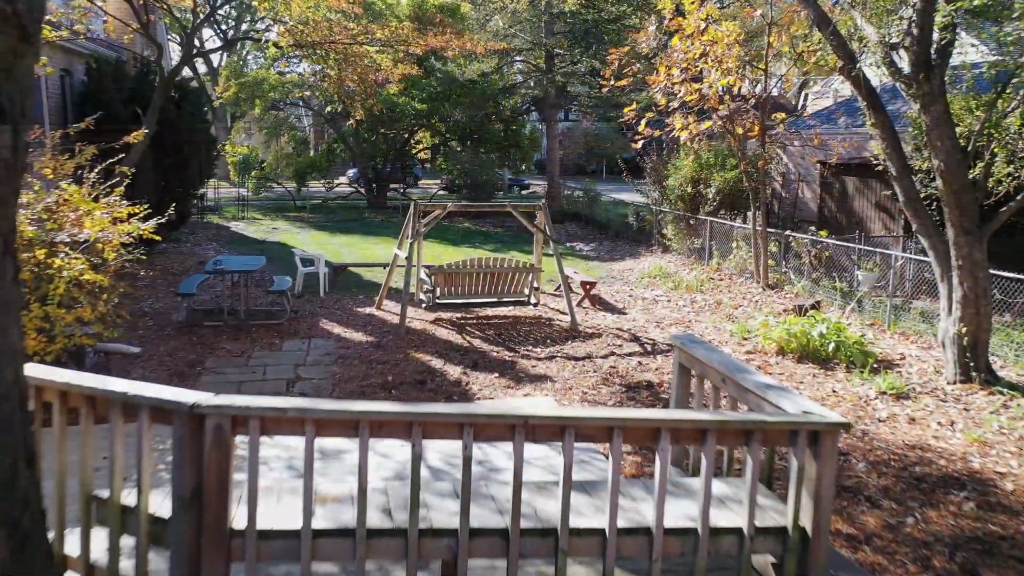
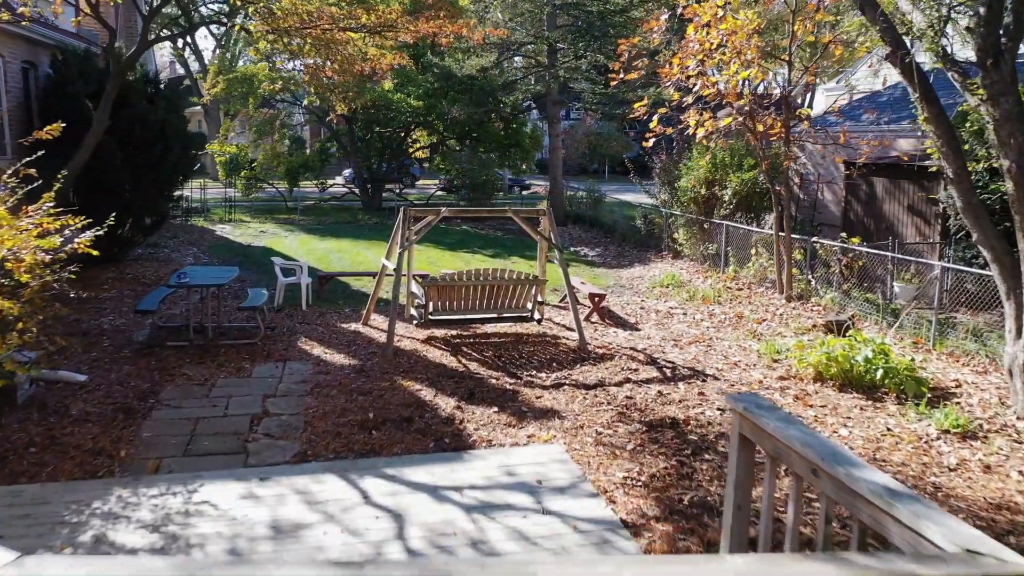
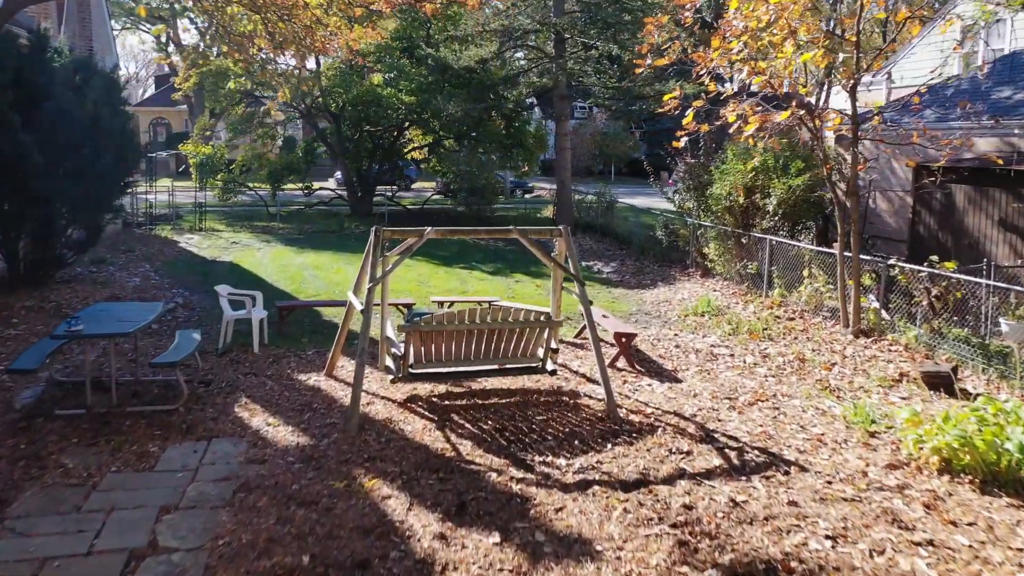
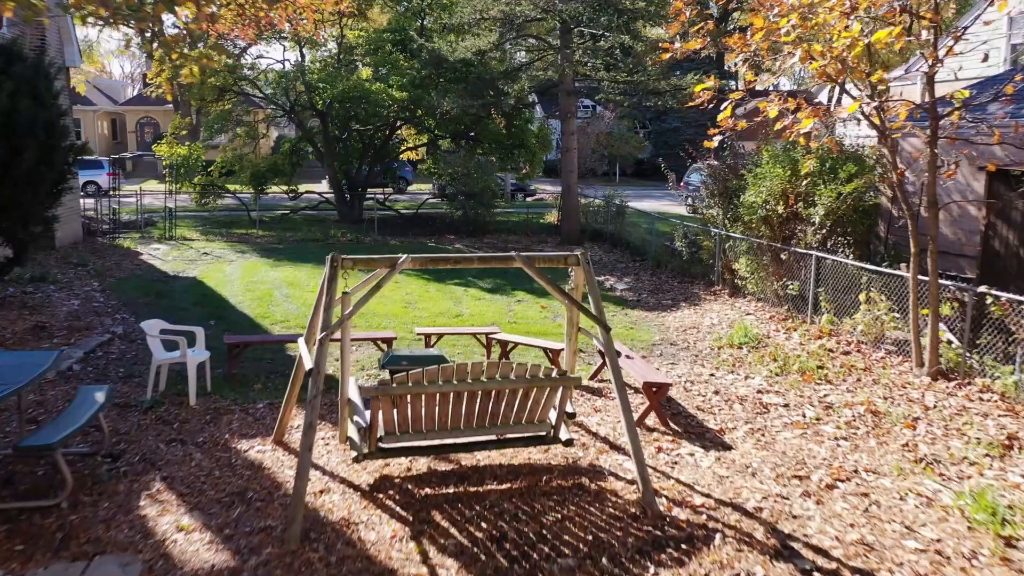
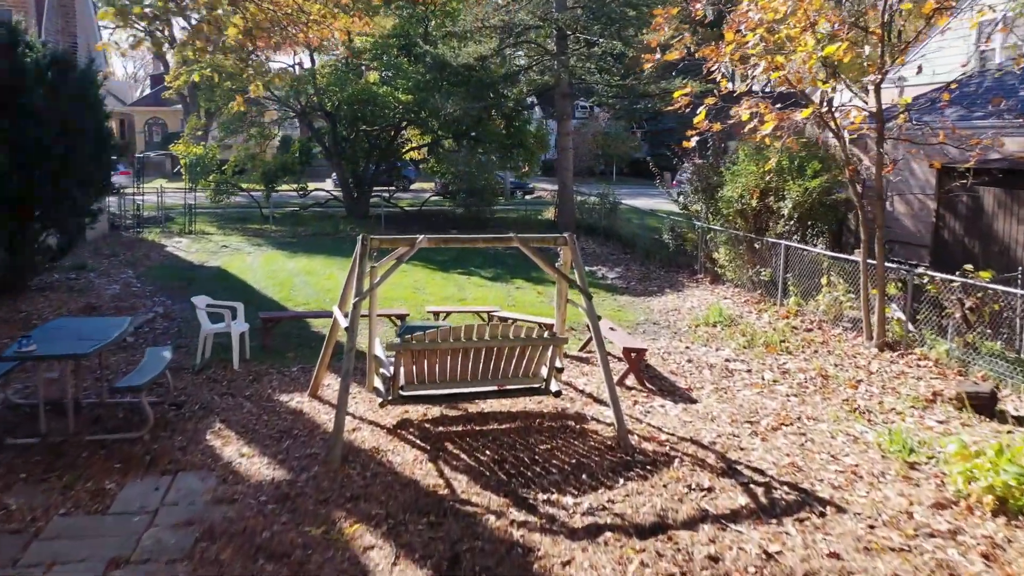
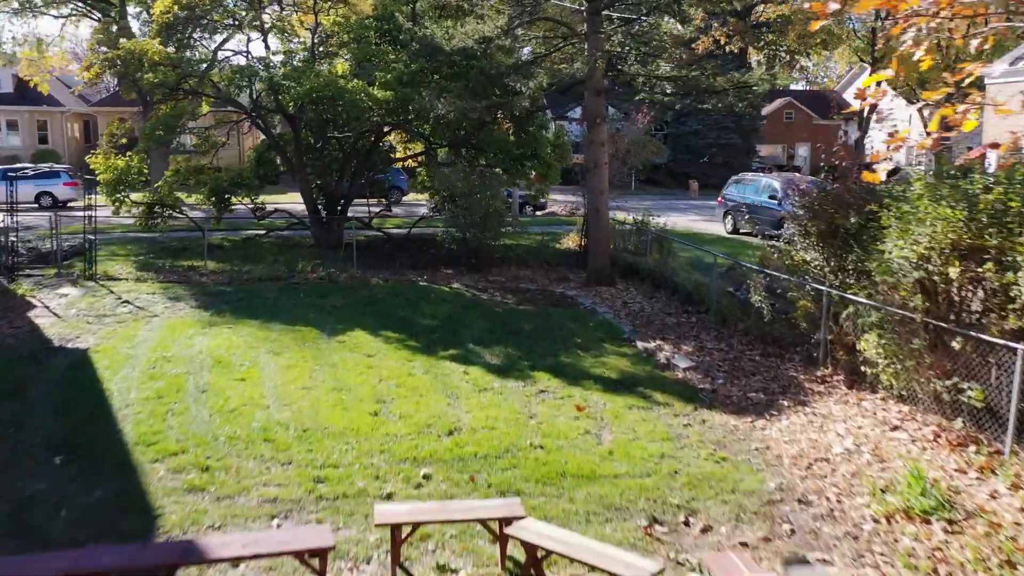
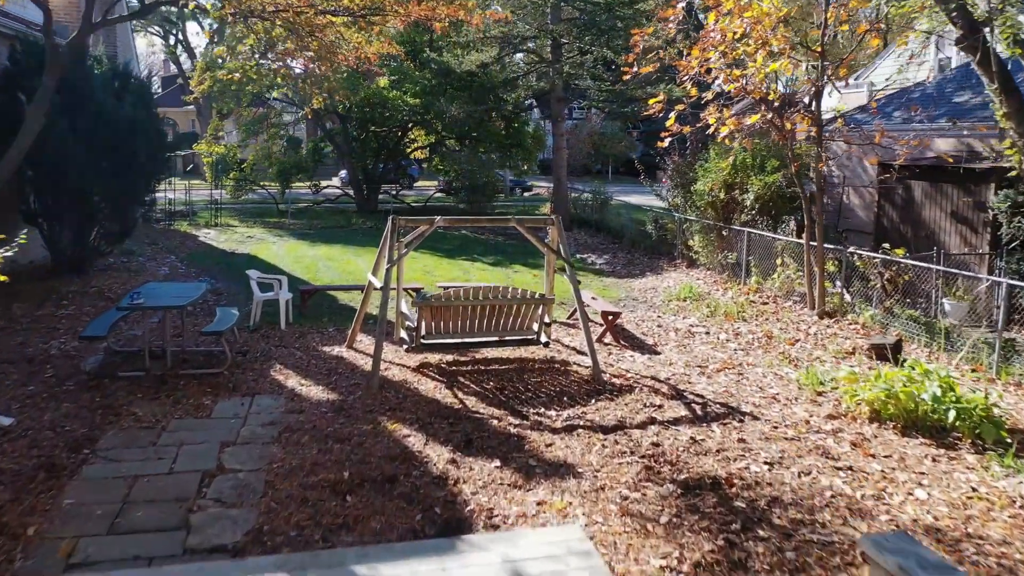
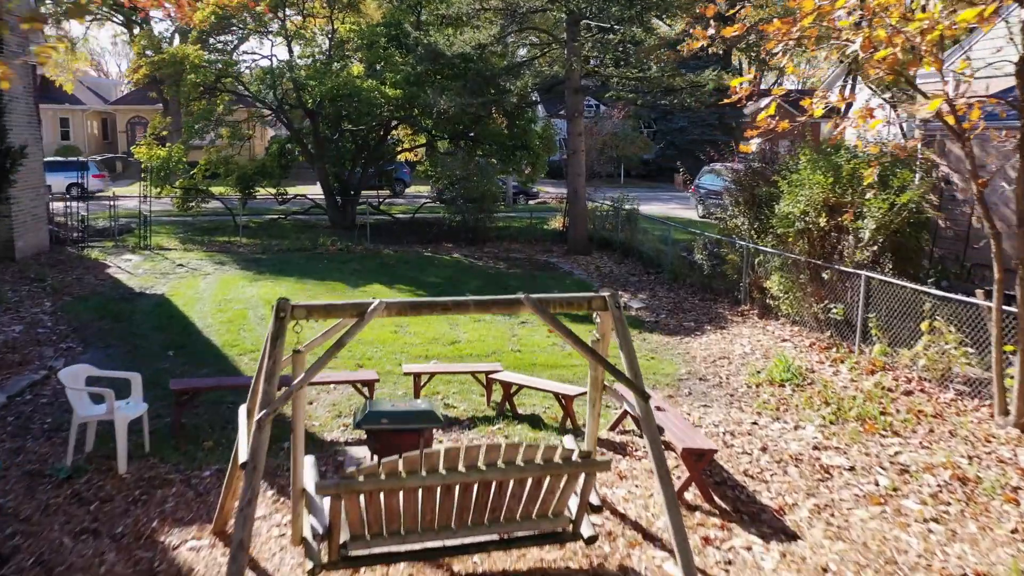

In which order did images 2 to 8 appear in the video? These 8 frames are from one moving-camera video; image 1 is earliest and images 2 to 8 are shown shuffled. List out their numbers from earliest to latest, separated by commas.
2, 7, 3, 5, 4, 8, 6
